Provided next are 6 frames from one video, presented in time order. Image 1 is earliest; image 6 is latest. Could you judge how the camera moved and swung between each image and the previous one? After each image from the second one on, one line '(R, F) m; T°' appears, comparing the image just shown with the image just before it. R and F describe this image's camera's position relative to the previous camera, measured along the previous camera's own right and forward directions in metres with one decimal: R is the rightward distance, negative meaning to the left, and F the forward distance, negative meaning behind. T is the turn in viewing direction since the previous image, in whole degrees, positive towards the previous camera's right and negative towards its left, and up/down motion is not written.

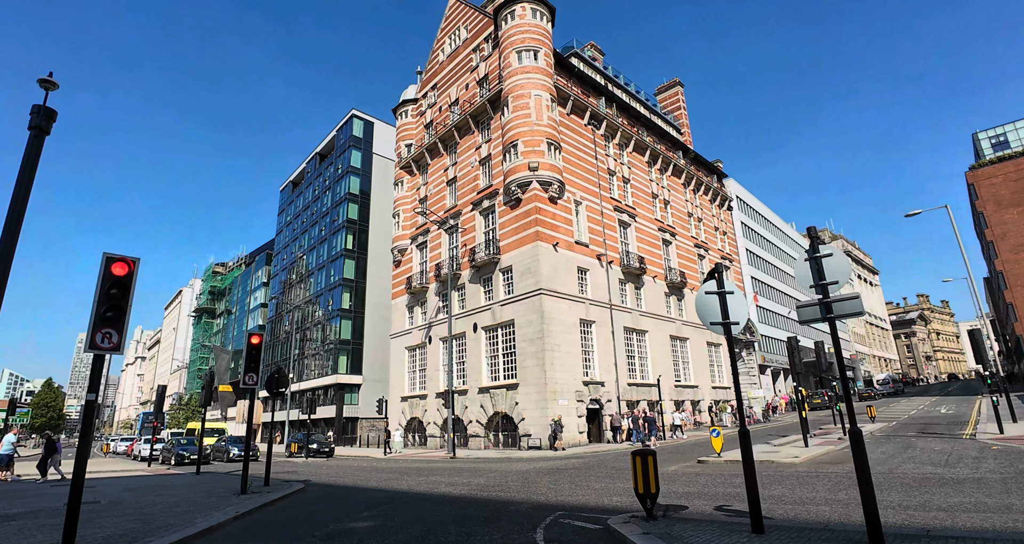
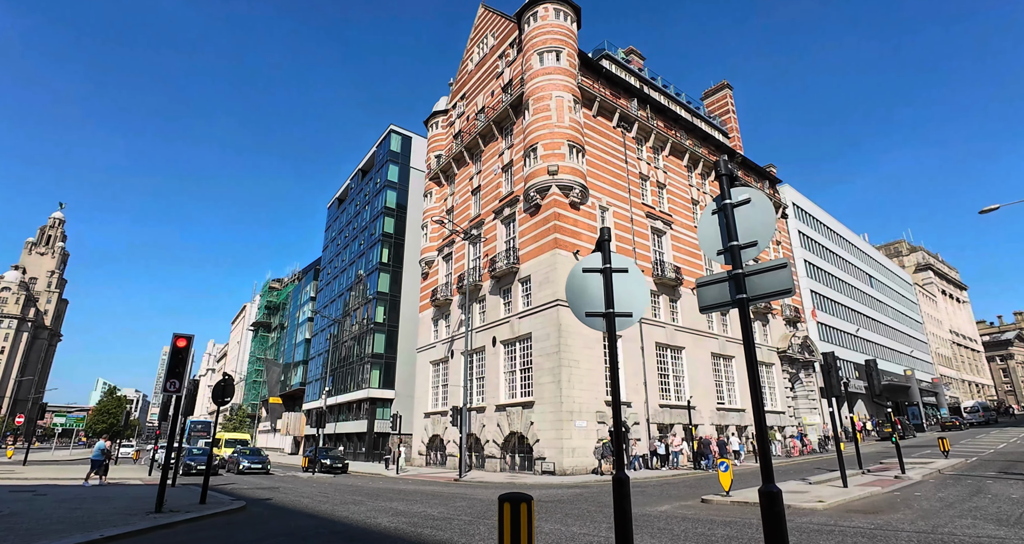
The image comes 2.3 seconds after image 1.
(+2.2, +1.8) m; -7°
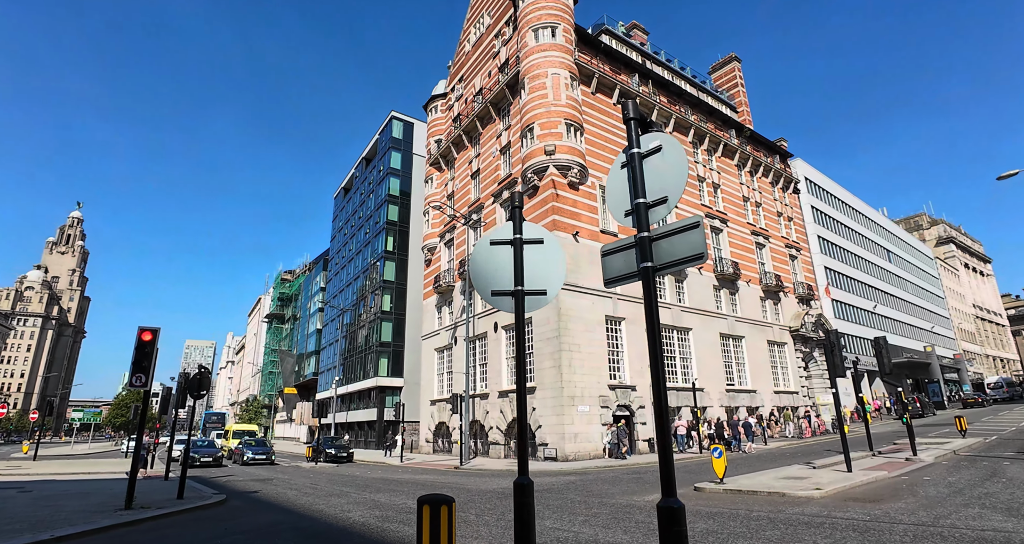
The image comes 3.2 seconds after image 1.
(+0.8, +0.6) m; -2°
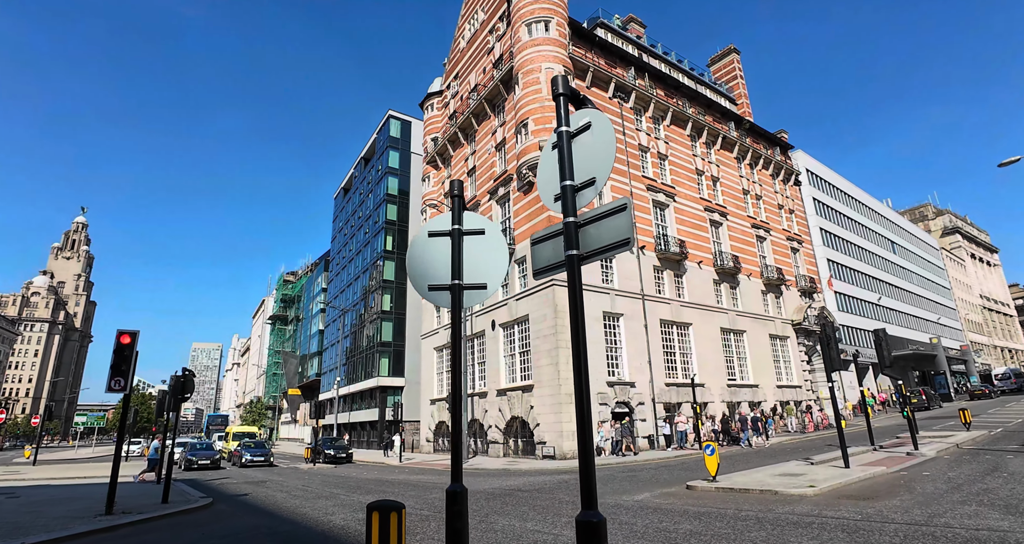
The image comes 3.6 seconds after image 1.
(+0.4, +0.2) m; -1°
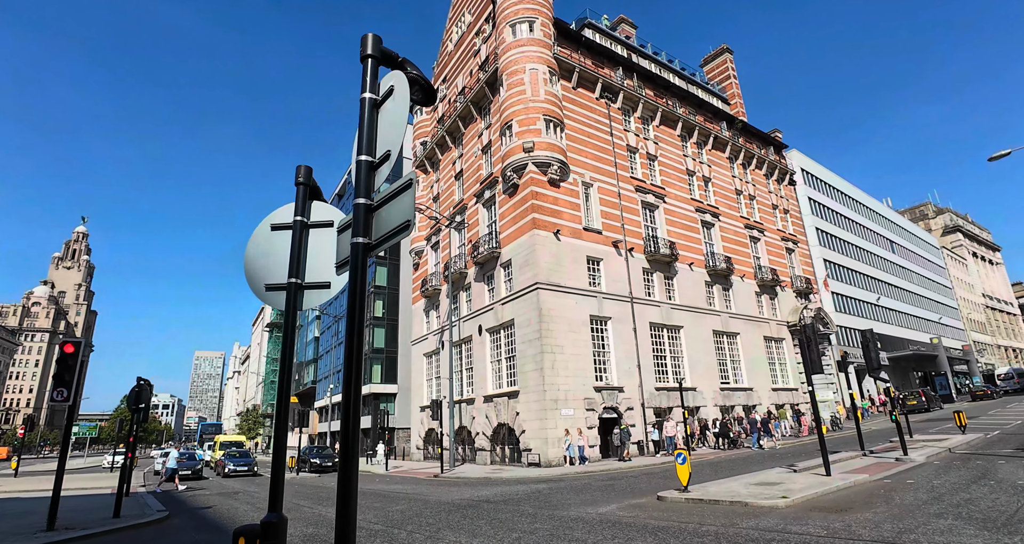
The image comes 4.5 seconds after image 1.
(+0.9, +0.5) m; 0°
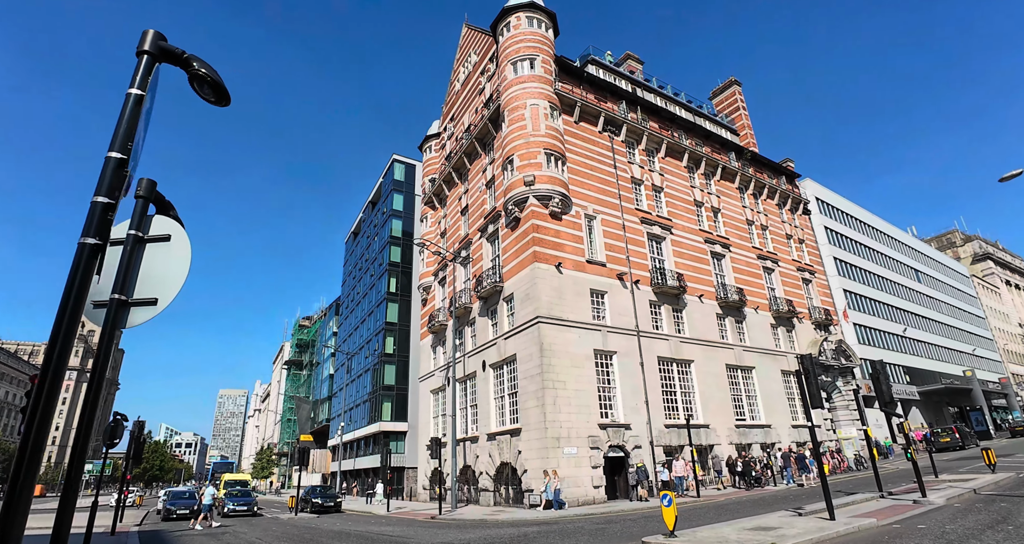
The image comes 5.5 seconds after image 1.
(+1.0, +0.3) m; -2°
